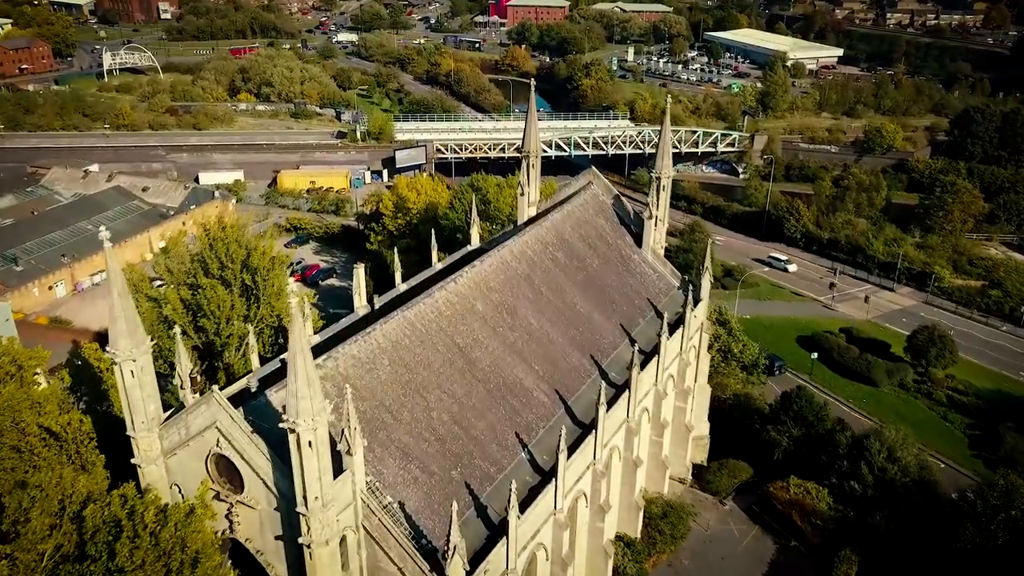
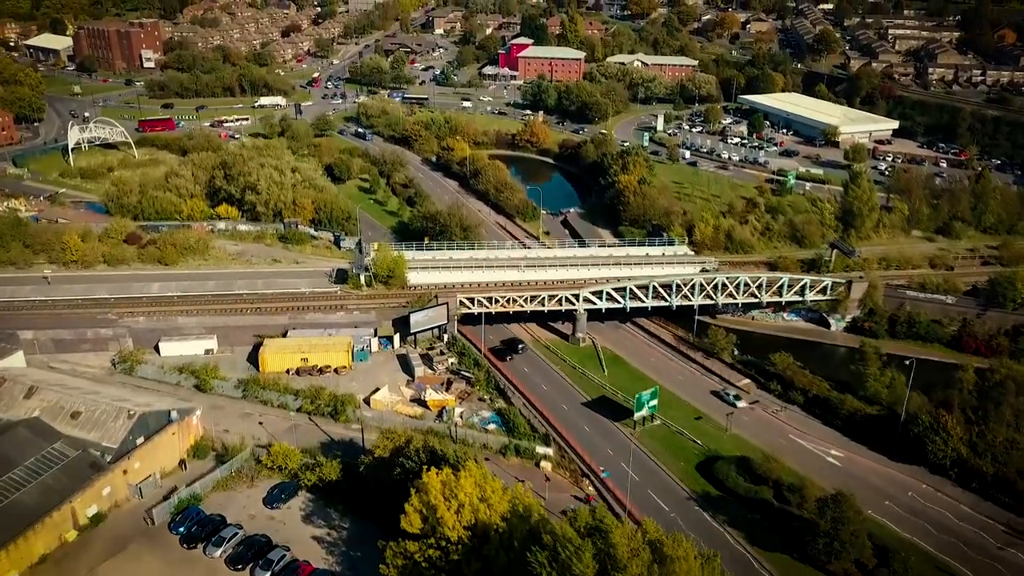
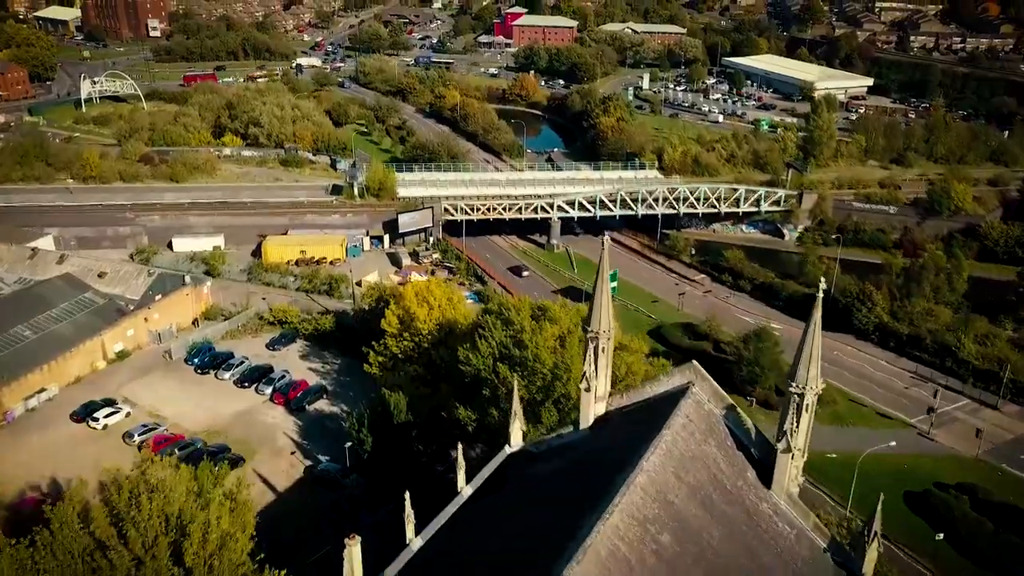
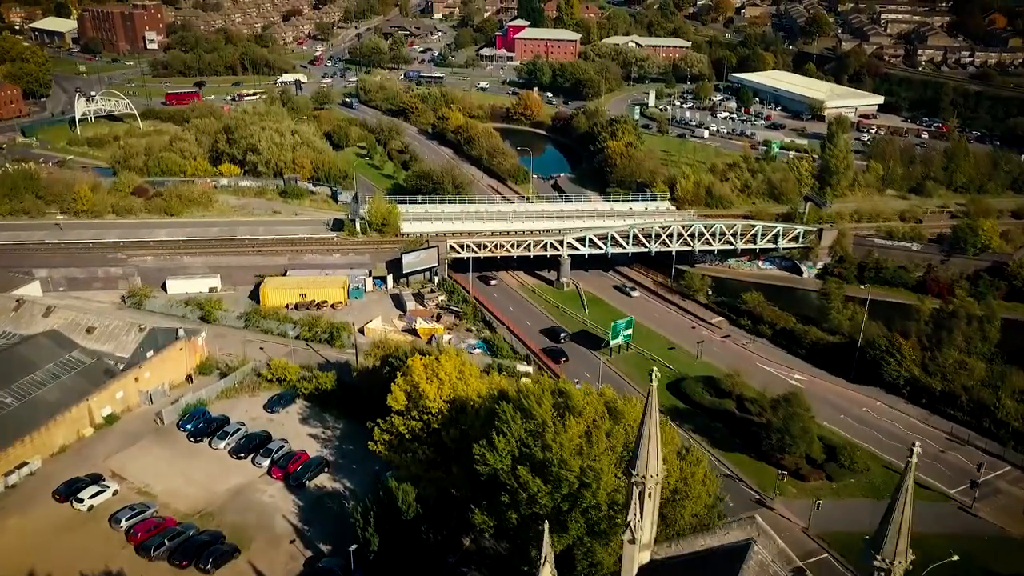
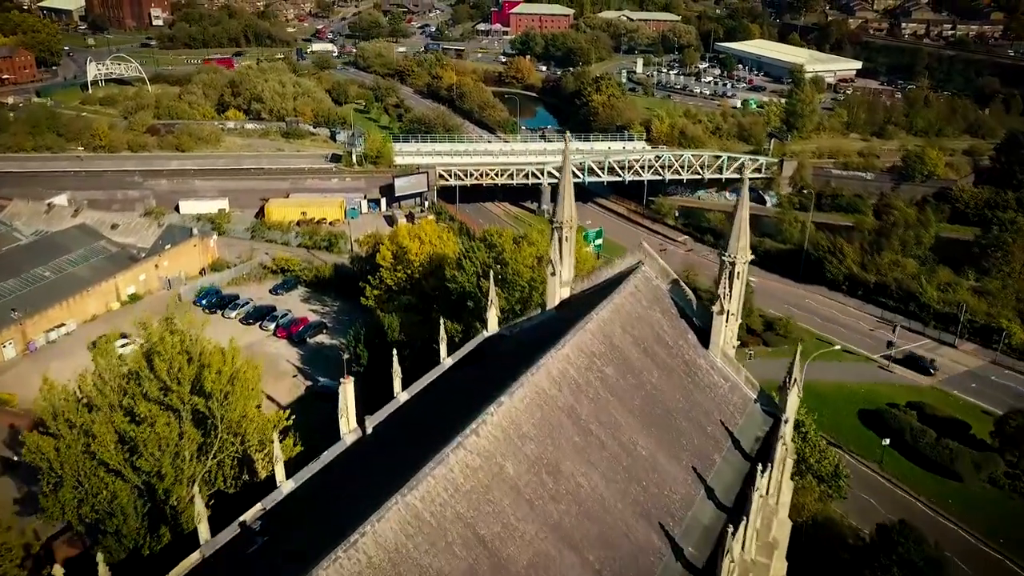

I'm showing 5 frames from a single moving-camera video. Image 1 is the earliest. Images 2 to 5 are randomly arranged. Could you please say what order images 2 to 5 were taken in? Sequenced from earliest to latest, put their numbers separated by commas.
5, 3, 4, 2
